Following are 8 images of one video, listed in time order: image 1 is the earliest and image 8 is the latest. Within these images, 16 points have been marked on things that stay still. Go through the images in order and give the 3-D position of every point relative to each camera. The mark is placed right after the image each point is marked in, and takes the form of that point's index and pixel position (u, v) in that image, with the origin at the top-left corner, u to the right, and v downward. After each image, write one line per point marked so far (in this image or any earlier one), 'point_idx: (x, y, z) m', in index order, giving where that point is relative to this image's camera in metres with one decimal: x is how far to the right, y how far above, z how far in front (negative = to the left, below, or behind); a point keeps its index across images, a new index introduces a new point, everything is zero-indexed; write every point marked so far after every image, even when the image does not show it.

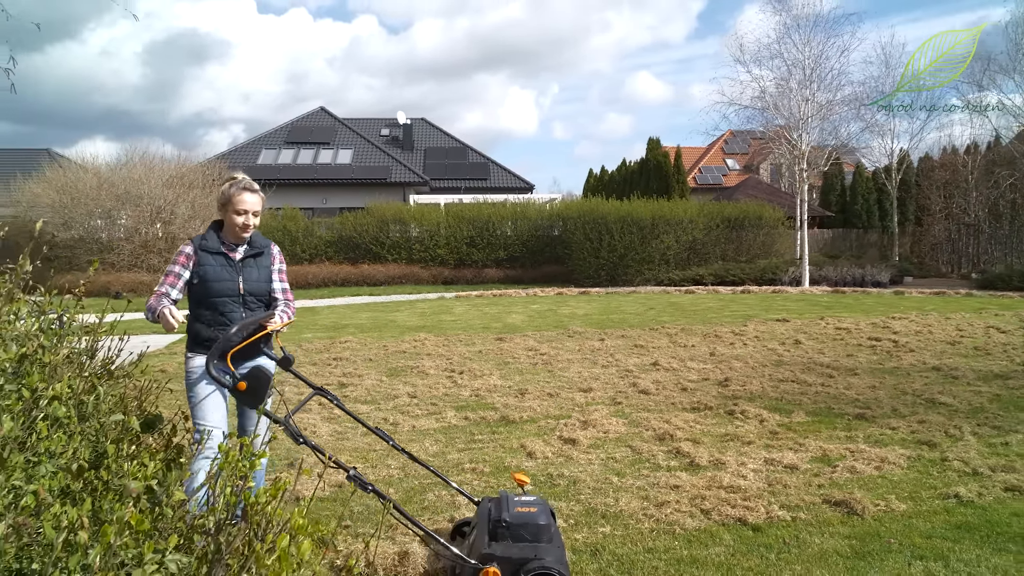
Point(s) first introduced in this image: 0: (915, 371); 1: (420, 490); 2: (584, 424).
0: (+4.0, -0.8, +7.6) m
1: (-0.5, -1.1, +4.2) m
2: (+0.5, -1.0, +5.5) m
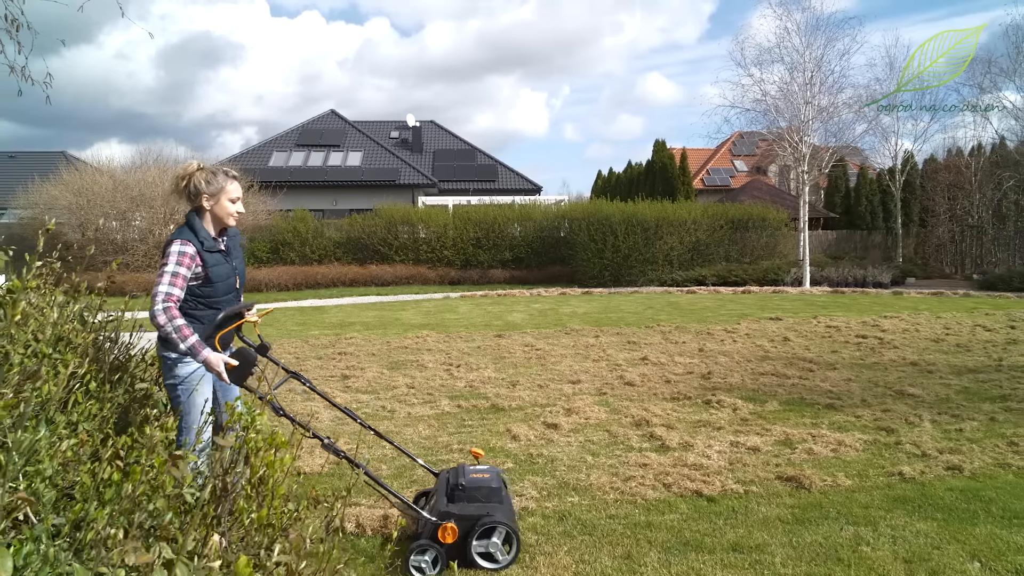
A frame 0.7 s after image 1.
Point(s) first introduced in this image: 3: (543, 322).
0: (+4.0, -0.8, +7.9) m
1: (-0.6, -1.1, +4.6) m
2: (+0.4, -0.9, +5.8) m
3: (+0.5, -0.6, +12.6) m
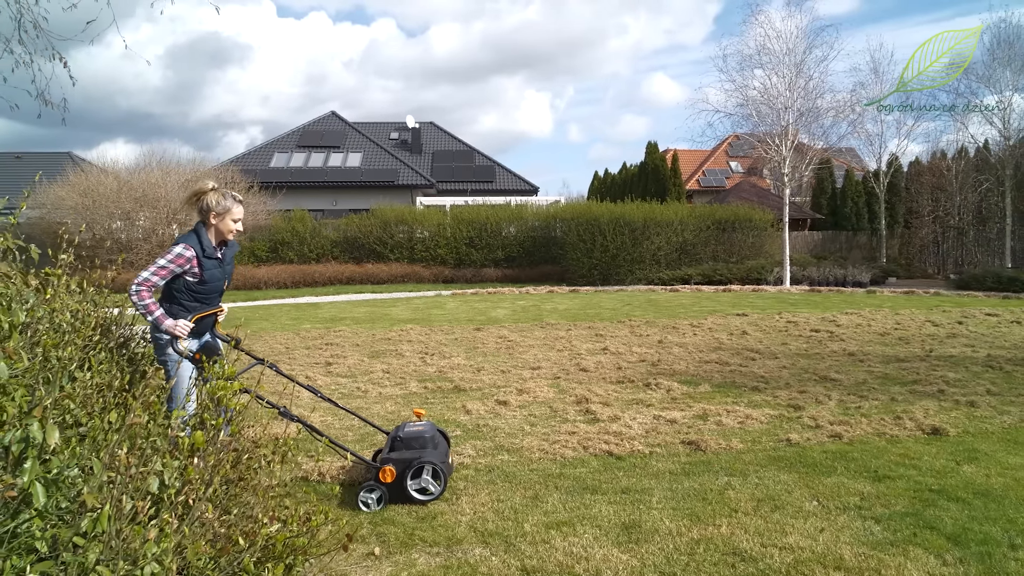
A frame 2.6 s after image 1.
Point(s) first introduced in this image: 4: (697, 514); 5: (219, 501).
0: (+3.6, -0.8, +8.6) m
1: (-1.0, -1.0, +5.3) m
2: (+0.1, -0.9, +6.6) m
3: (+0.2, -0.5, +13.3) m
4: (+0.9, -1.1, +3.6) m
5: (-1.0, -0.7, +2.6) m
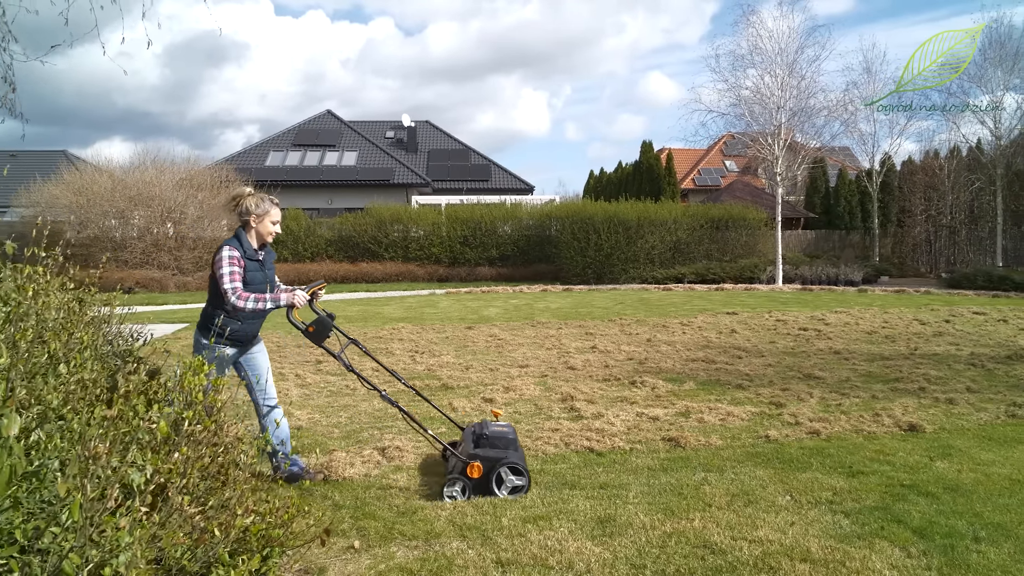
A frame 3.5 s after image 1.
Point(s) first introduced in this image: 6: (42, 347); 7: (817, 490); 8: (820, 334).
0: (+3.5, -0.8, +8.7) m
1: (-1.1, -1.0, +5.4) m
2: (-0.1, -0.9, +6.6) m
3: (+0.1, -0.5, +13.4) m
4: (+0.8, -1.1, +3.7) m
5: (-1.1, -0.7, +2.6) m
6: (-1.8, -0.2, +2.9) m
7: (+1.6, -1.1, +4.0) m
8: (+4.2, -0.6, +10.3) m
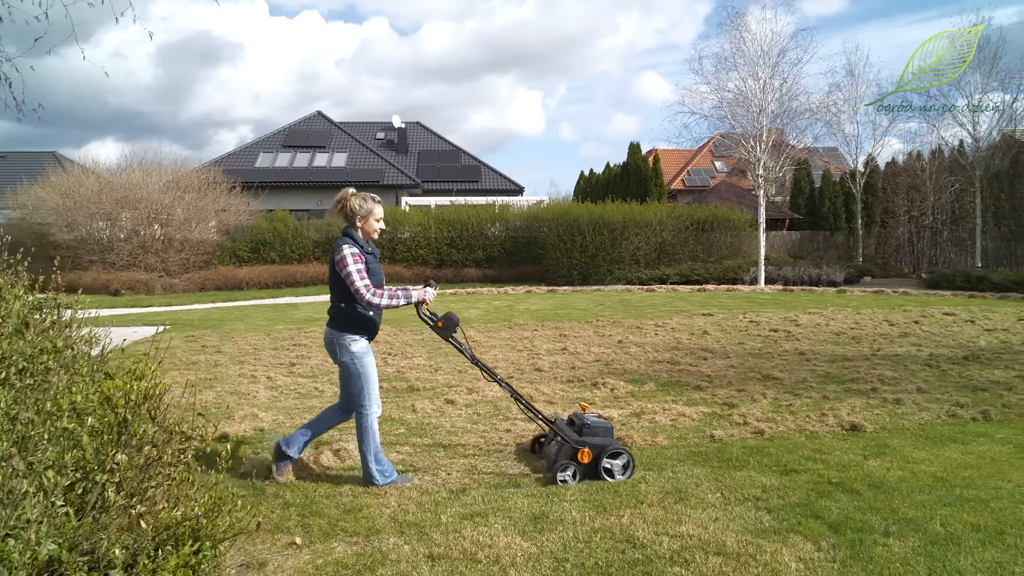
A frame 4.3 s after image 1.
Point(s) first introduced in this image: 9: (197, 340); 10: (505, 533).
0: (+3.2, -0.8, +8.9) m
1: (-1.4, -1.1, +5.6) m
2: (-0.4, -0.9, +6.8) m
3: (-0.3, -0.5, +13.6) m
4: (+0.5, -1.1, +3.8) m
5: (-1.4, -0.8, +2.8) m
6: (-2.1, -0.3, +3.1) m
7: (+1.3, -1.1, +4.1) m
8: (+3.9, -0.7, +10.5) m
9: (-4.5, -0.7, +10.7) m
10: (0.0, -1.1, +3.5) m
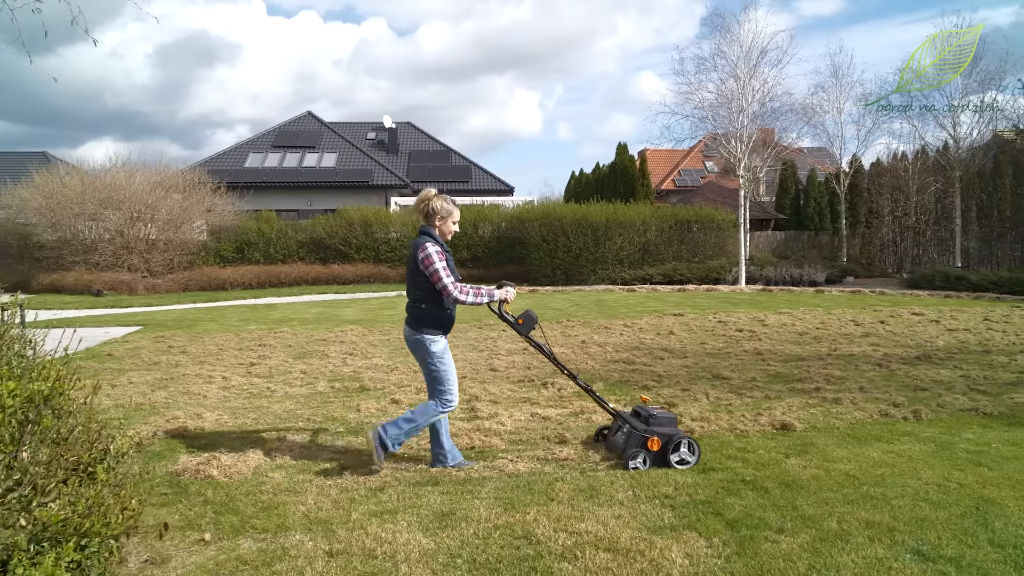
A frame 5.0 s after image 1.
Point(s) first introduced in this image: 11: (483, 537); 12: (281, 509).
0: (+2.7, -0.8, +9.0) m
1: (-1.9, -1.1, +5.6) m
2: (-0.8, -0.9, +6.9) m
3: (-0.8, -0.5, +13.6) m
4: (0.0, -1.1, +3.9) m
5: (-1.9, -0.8, +2.9) m
6: (-2.6, -0.3, +3.2) m
7: (+0.8, -1.1, +4.2) m
8: (+3.4, -0.7, +10.6) m
9: (-5.0, -0.8, +10.7) m
10: (-0.5, -1.2, +3.6) m
11: (-0.1, -1.2, +3.5) m
12: (-1.2, -1.2, +4.0) m
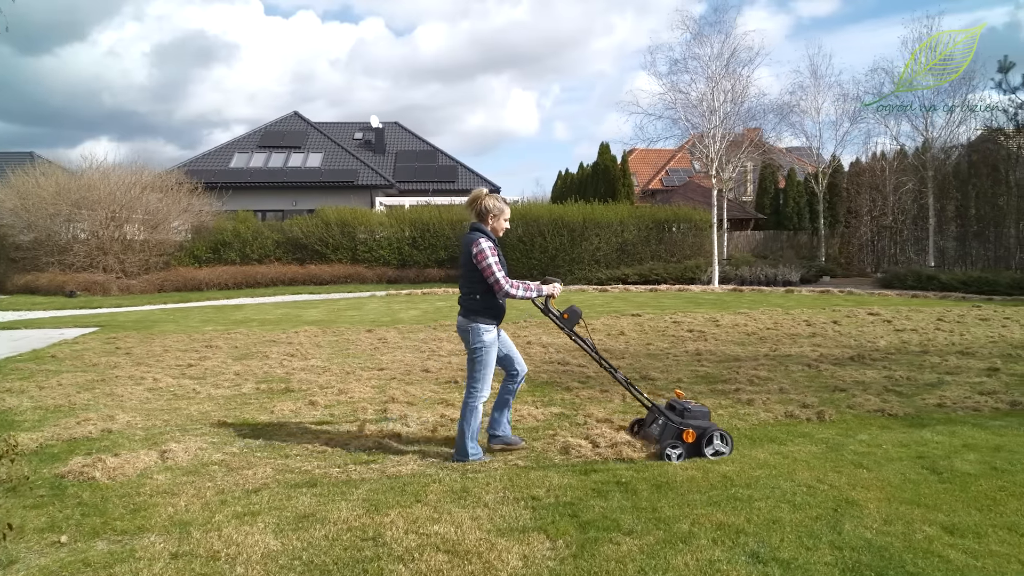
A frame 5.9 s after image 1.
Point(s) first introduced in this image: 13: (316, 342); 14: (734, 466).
0: (+2.0, -0.8, +9.0) m
1: (-2.6, -1.1, +5.7) m
2: (-1.6, -1.0, +6.9) m
3: (-1.5, -0.6, +13.7) m
4: (-0.7, -1.1, +3.9) m
5: (-2.6, -0.8, +2.9) m
6: (-3.3, -0.3, +3.2) m
7: (+0.1, -1.1, +4.2) m
8: (+2.7, -0.7, +10.6) m
9: (-5.7, -0.8, +10.7) m
10: (-1.2, -1.2, +3.6) m
11: (-0.8, -1.2, +3.5) m
12: (-1.9, -1.2, +4.0) m
13: (-2.7, -0.7, +10.3) m
14: (+1.4, -1.1, +4.6) m
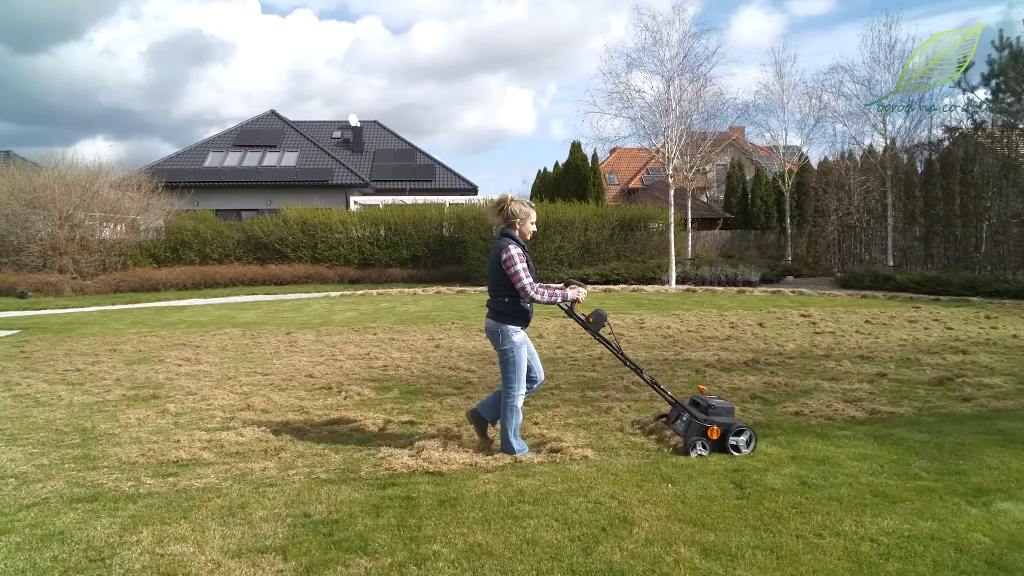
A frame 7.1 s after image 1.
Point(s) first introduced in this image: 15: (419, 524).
0: (+0.8, -0.8, +8.9) m
1: (-3.8, -1.1, +5.5) m
2: (-2.8, -1.0, +6.7) m
3: (-2.8, -0.6, +13.5) m
4: (-1.9, -1.2, +3.8) m
5: (-3.7, -0.8, +2.7) m
6: (-4.5, -0.4, +3.0) m
7: (-1.1, -1.2, +4.1) m
8: (+1.5, -0.7, +10.5) m
9: (-6.9, -0.8, +10.6) m
10: (-2.4, -1.2, +3.5) m
11: (-2.0, -1.2, +3.4) m
12: (-3.1, -1.2, +3.8) m
13: (-3.9, -0.8, +10.2) m
14: (+0.2, -1.1, +4.4) m
15: (-0.4, -1.2, +3.8) m
